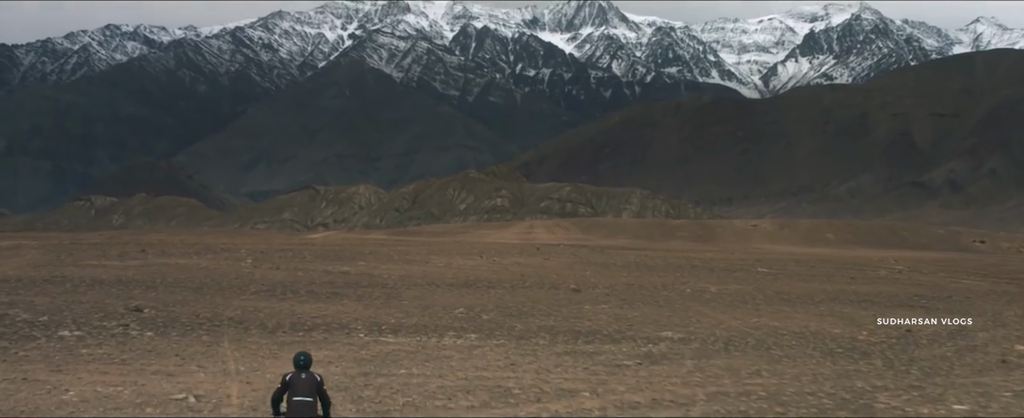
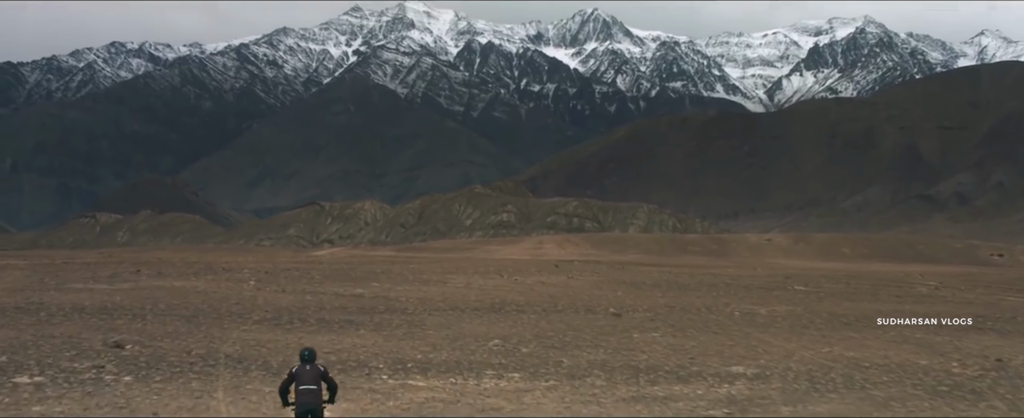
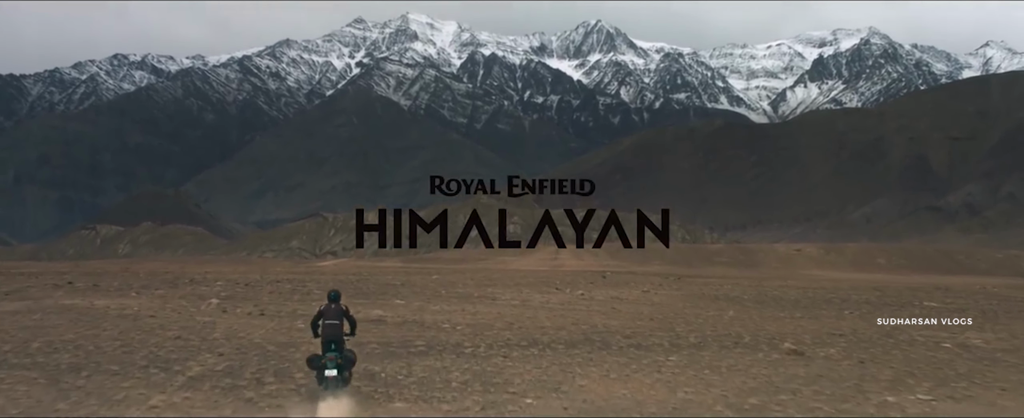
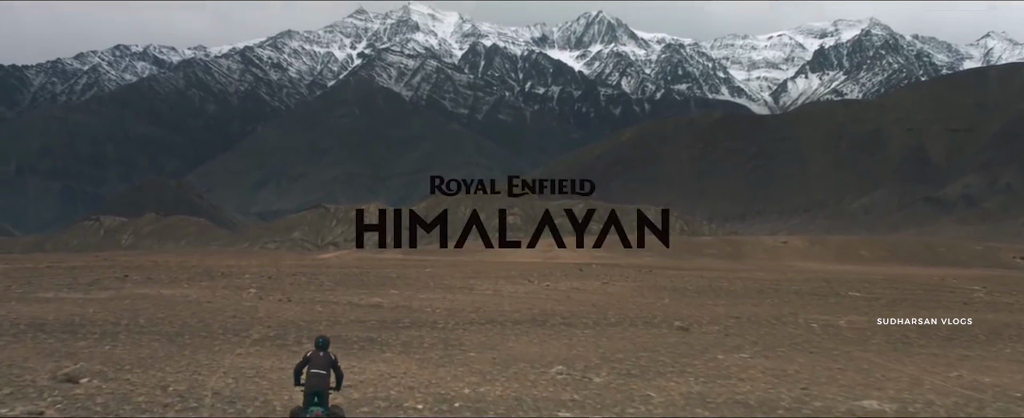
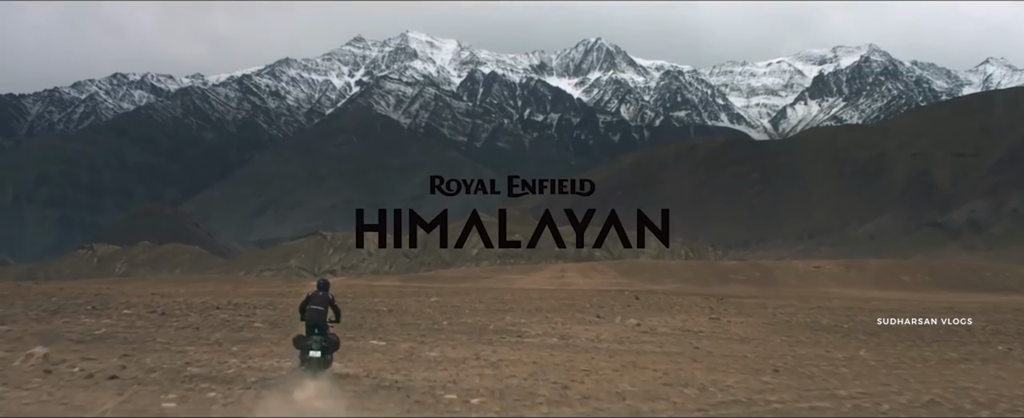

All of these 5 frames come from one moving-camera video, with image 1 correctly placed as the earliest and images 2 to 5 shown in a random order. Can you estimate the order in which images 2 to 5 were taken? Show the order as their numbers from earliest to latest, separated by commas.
2, 4, 3, 5
